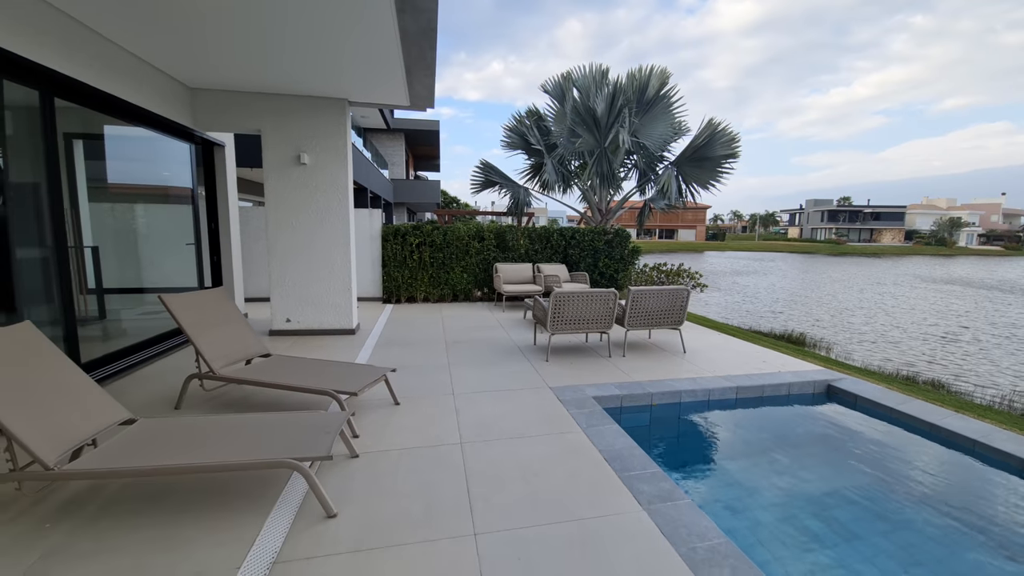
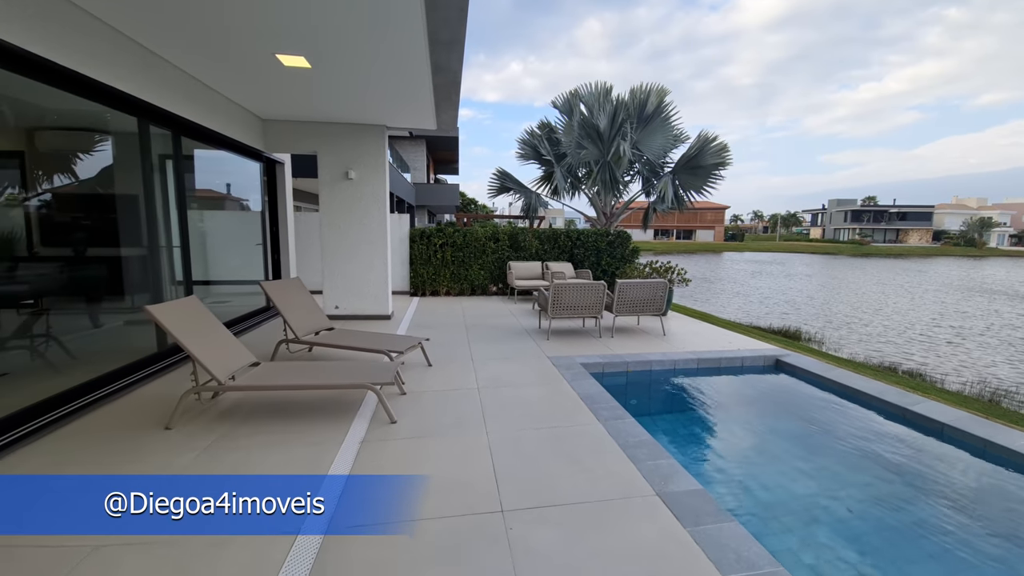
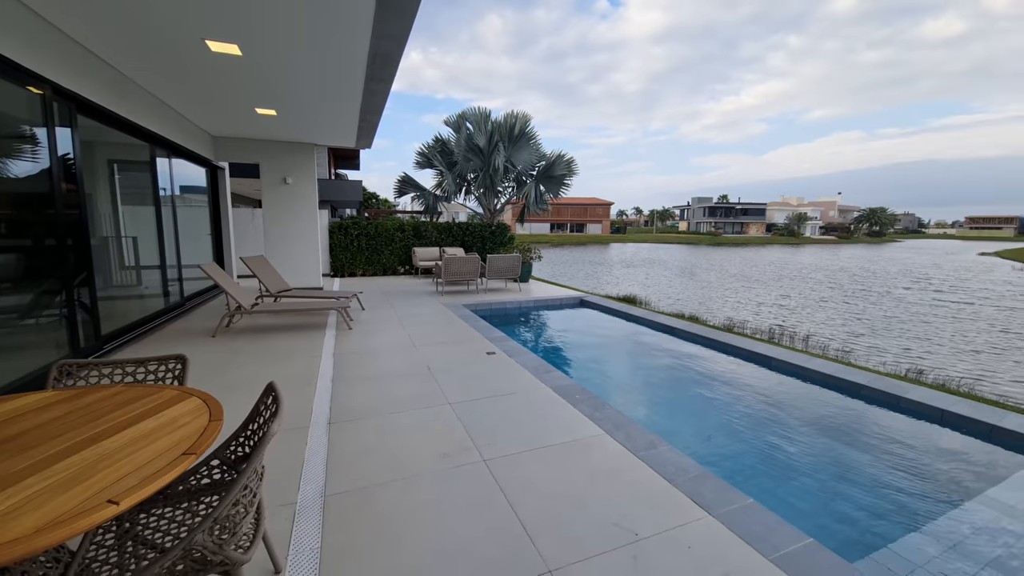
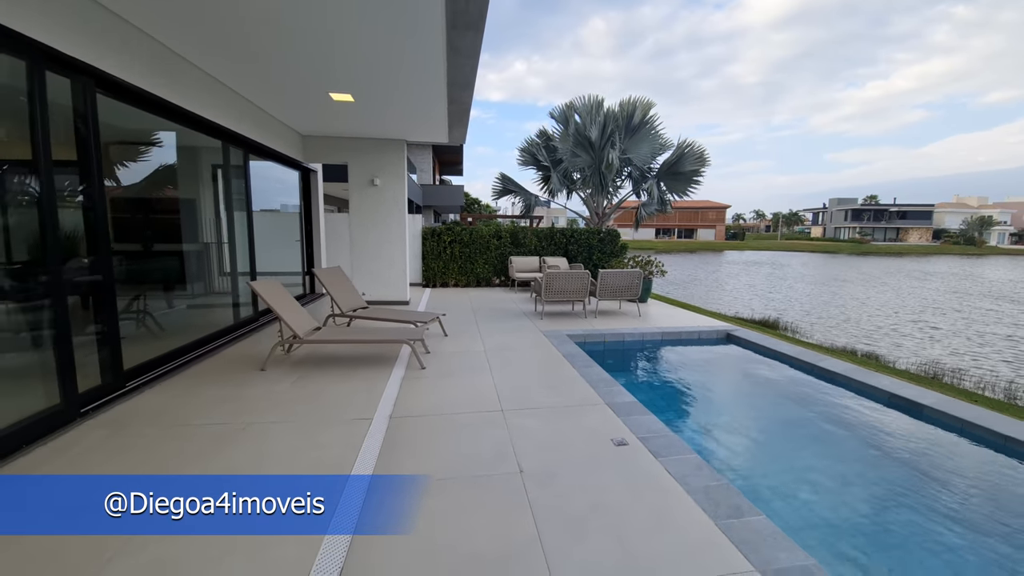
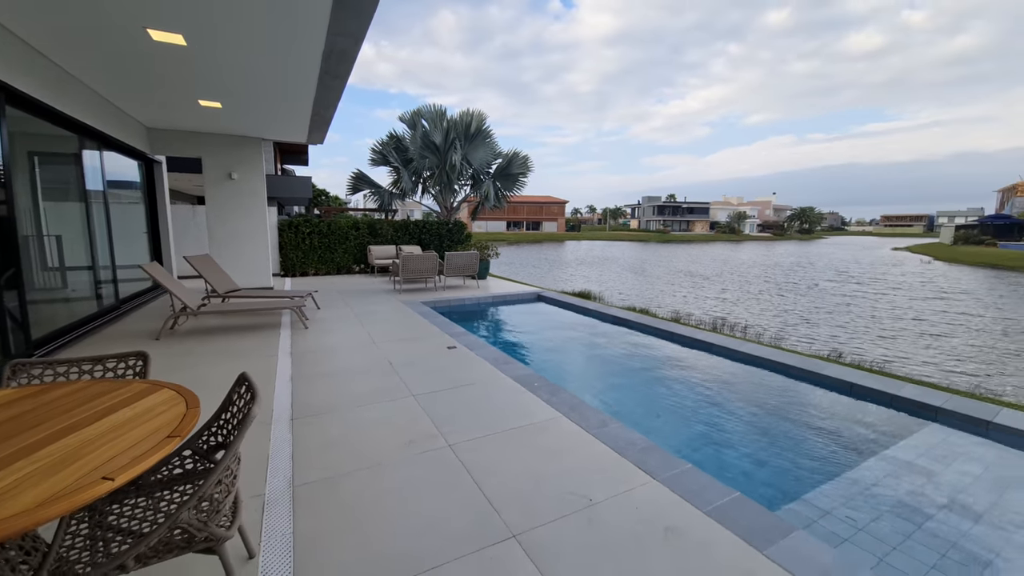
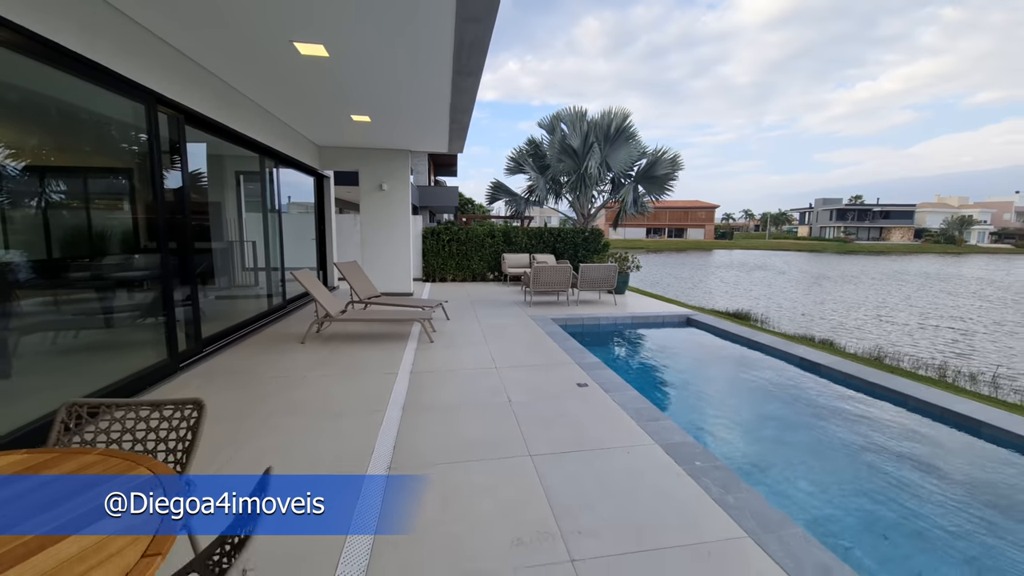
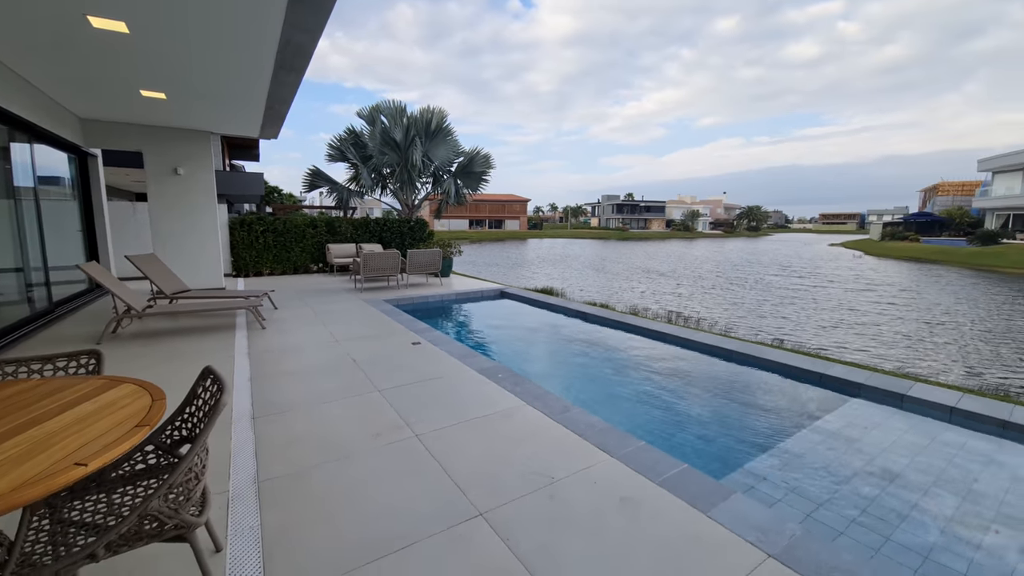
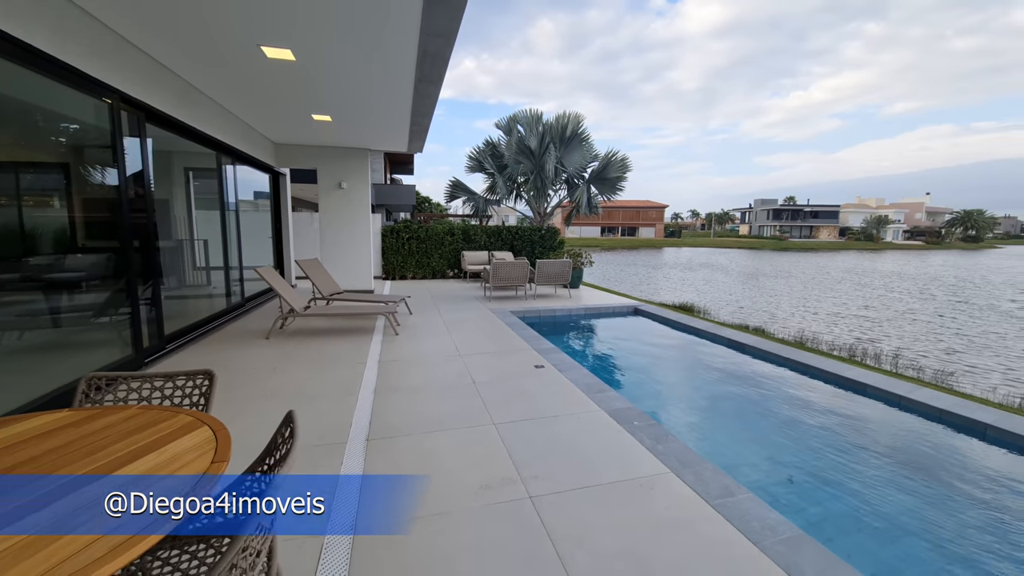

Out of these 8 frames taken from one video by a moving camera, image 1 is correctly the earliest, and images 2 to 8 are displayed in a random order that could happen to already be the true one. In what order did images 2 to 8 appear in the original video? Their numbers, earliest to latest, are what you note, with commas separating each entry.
2, 4, 6, 8, 3, 5, 7
